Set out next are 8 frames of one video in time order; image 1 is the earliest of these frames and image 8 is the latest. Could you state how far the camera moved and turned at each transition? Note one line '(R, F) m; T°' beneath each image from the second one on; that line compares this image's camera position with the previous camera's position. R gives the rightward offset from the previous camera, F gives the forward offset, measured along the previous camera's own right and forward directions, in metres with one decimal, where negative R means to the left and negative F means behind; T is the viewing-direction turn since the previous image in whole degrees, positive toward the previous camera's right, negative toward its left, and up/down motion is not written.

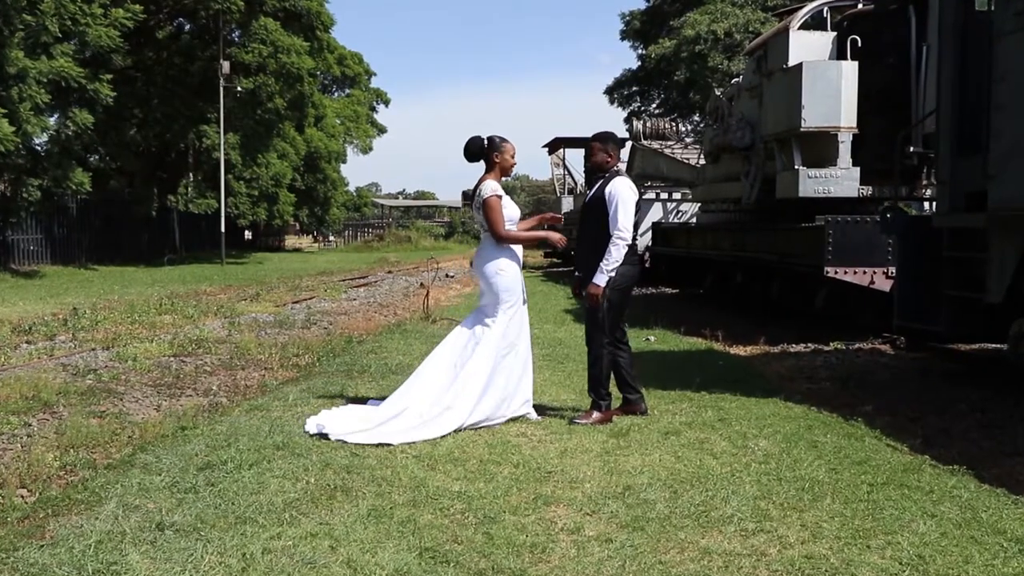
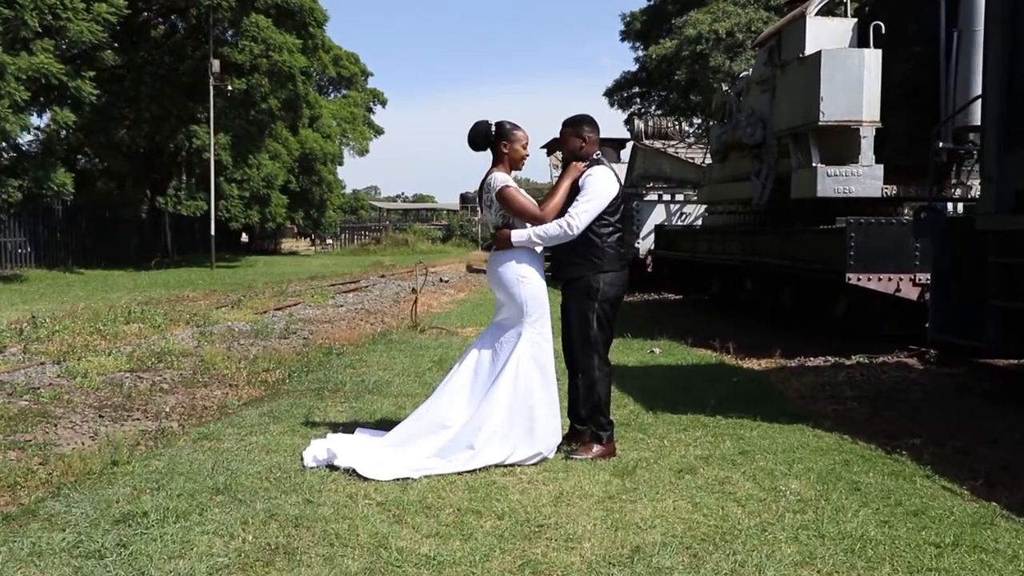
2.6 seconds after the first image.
(+0.1, +1.0) m; 0°
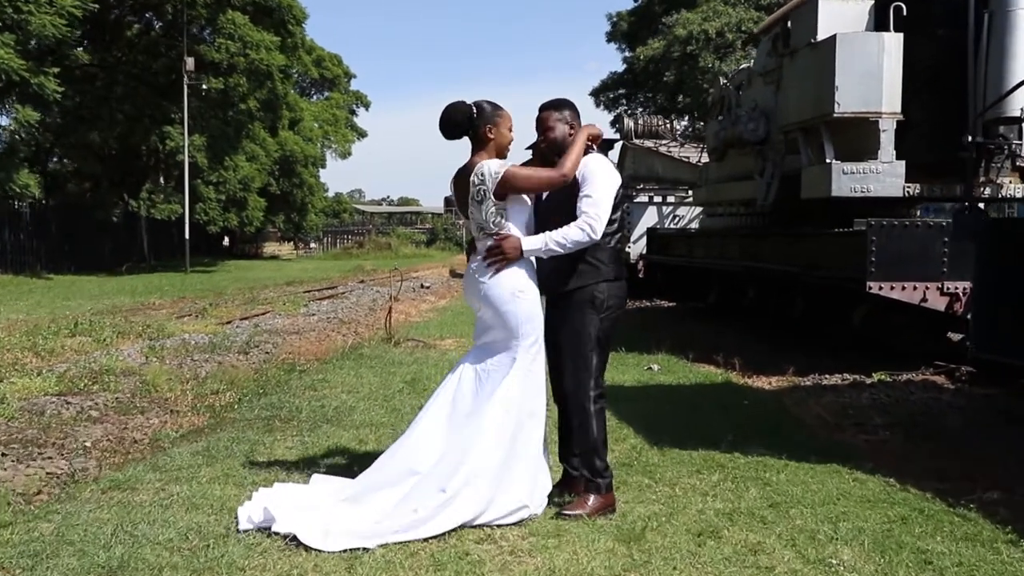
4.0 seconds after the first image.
(0.0, +1.1) m; +1°
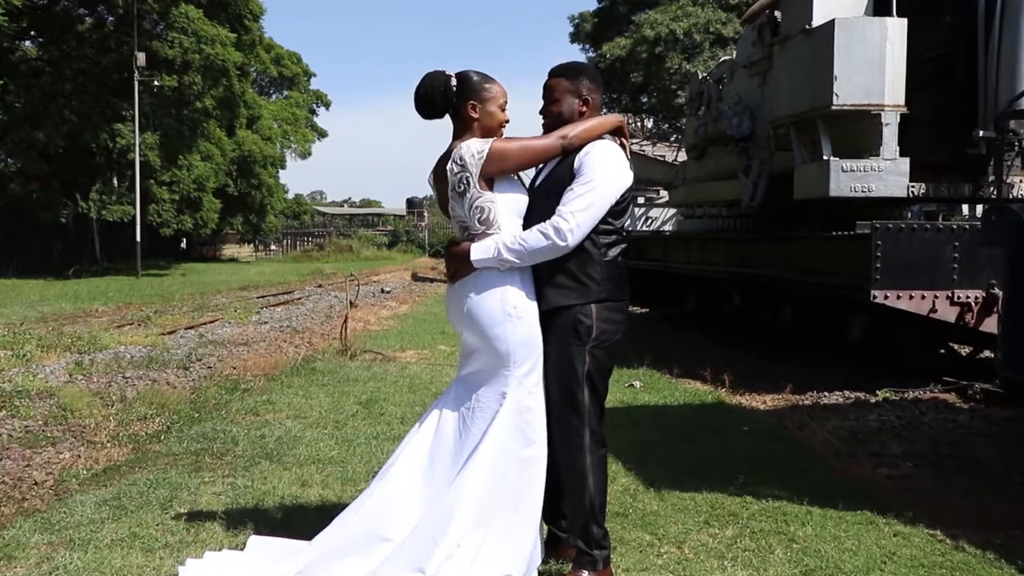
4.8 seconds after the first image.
(0.0, +0.9) m; +2°
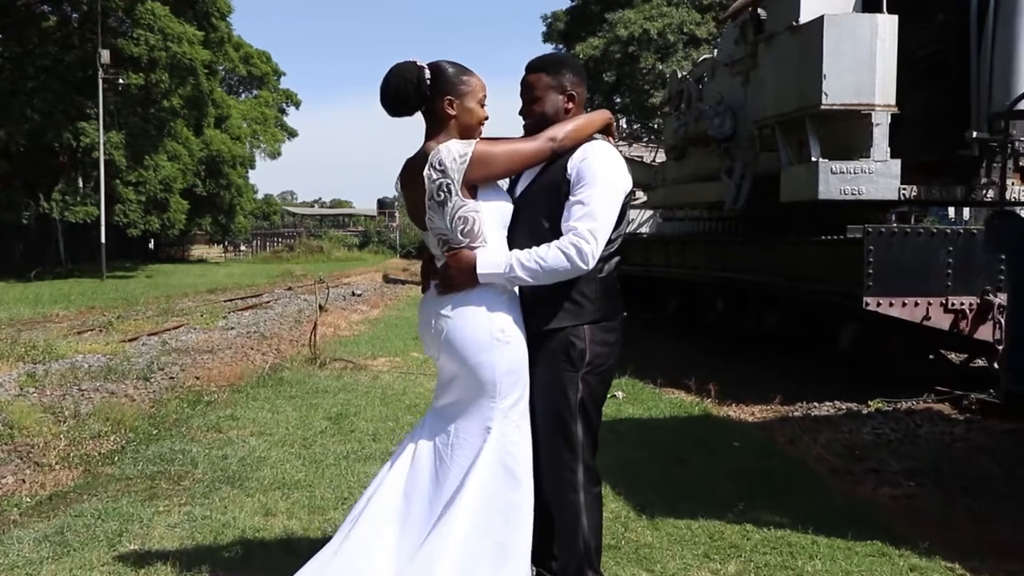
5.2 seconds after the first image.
(0.0, +0.4) m; +1°
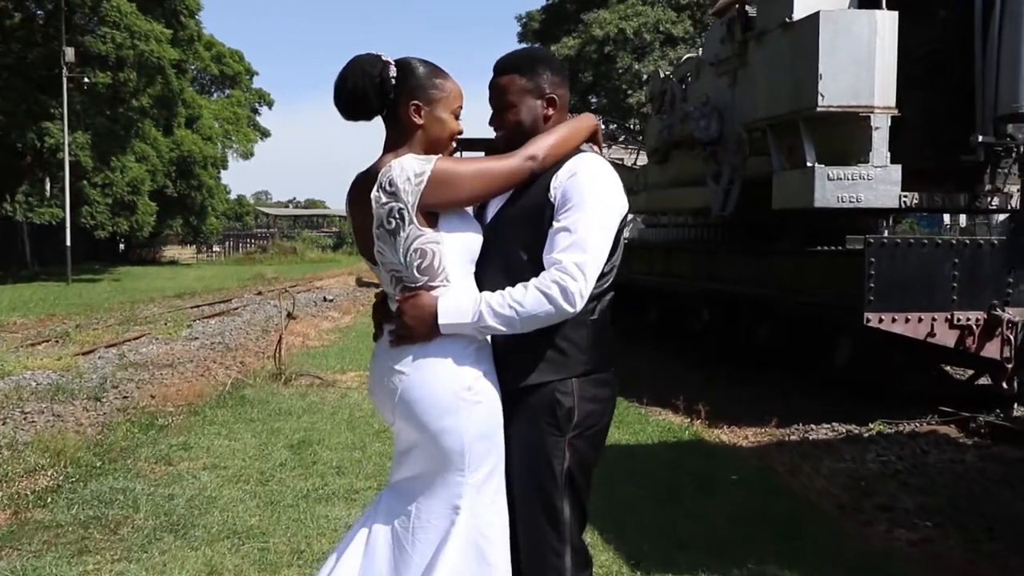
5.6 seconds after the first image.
(0.0, +0.6) m; +1°
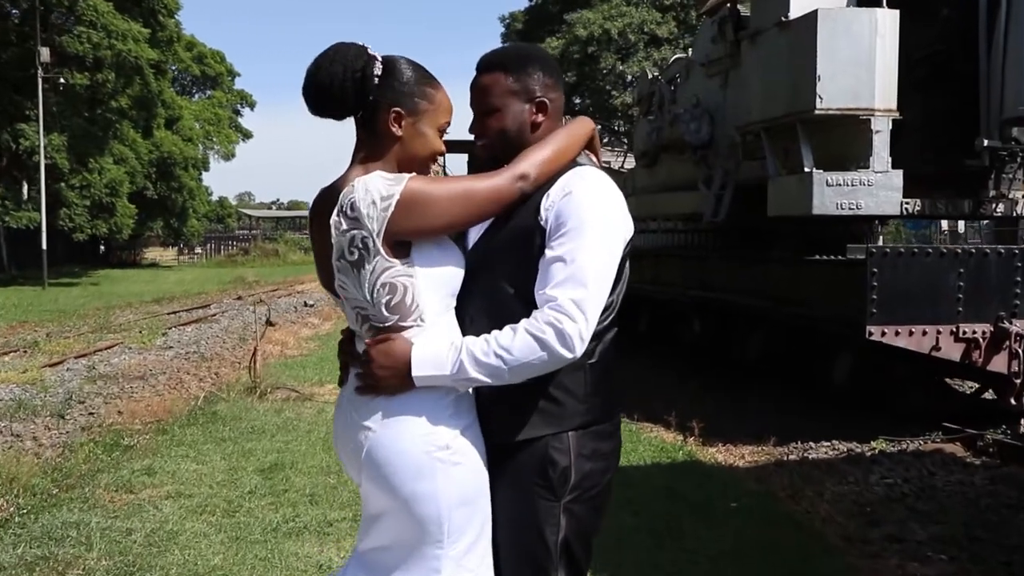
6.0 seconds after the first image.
(0.0, +0.4) m; +1°
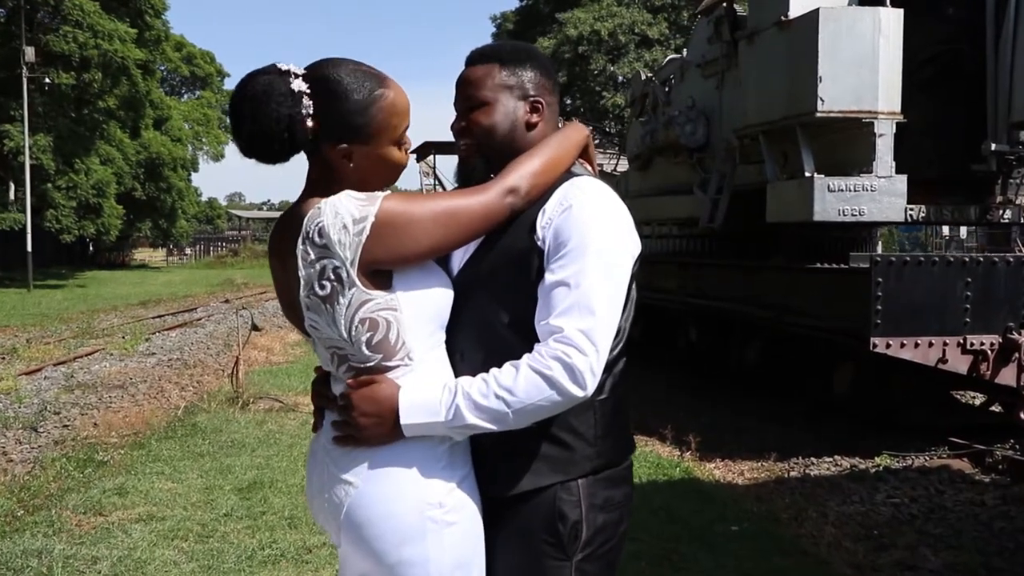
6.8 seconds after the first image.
(0.0, +0.3) m; 0°
